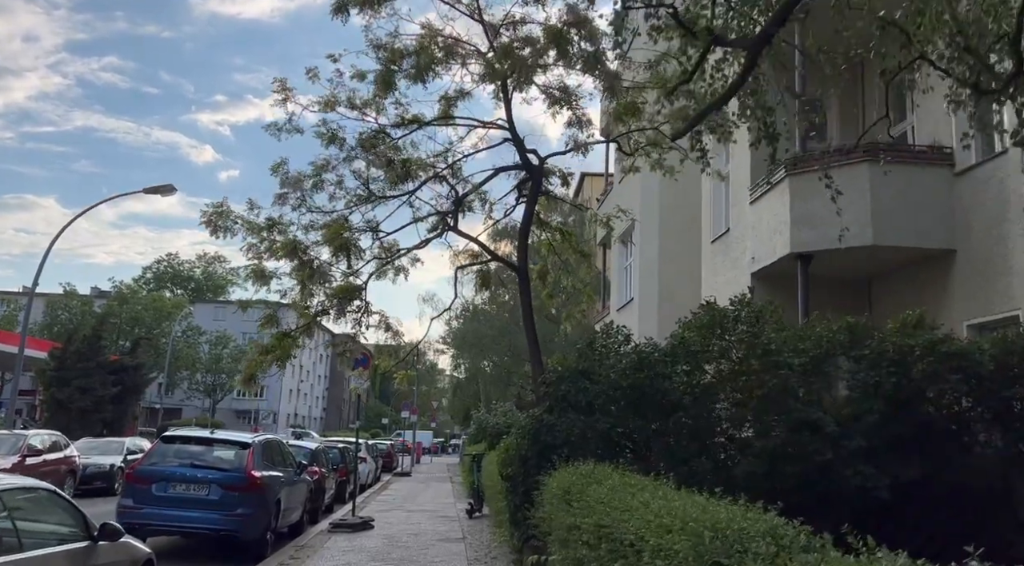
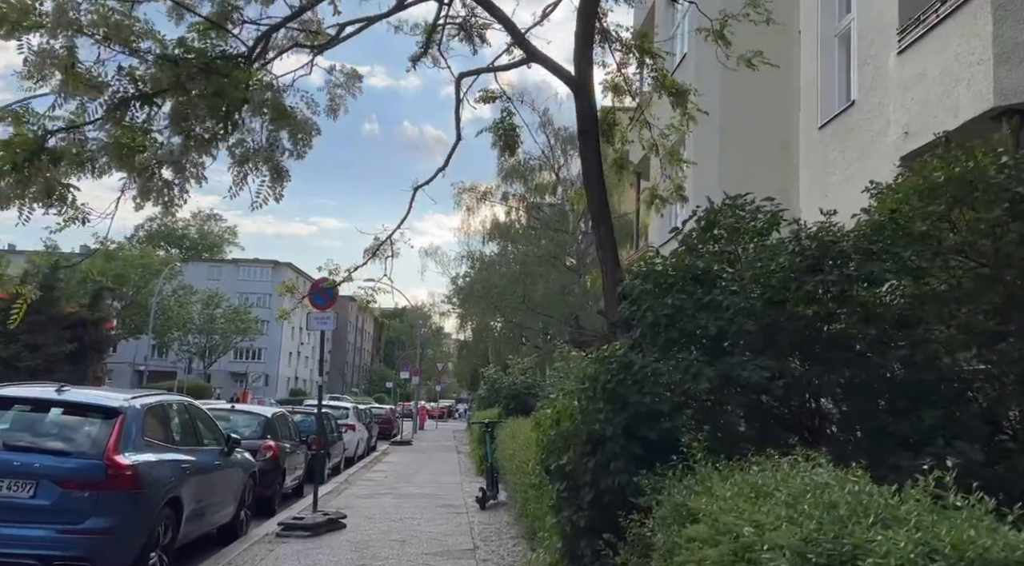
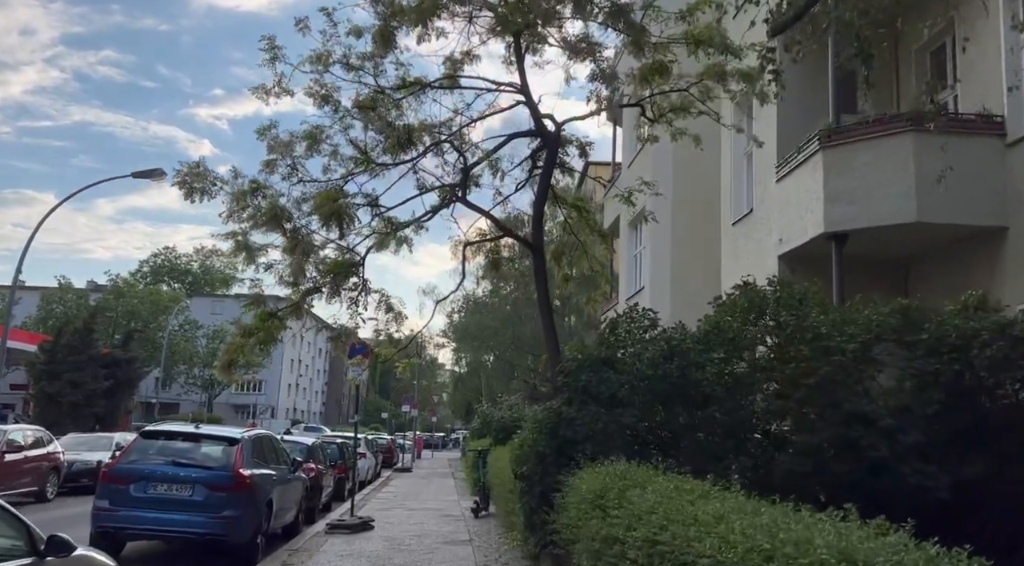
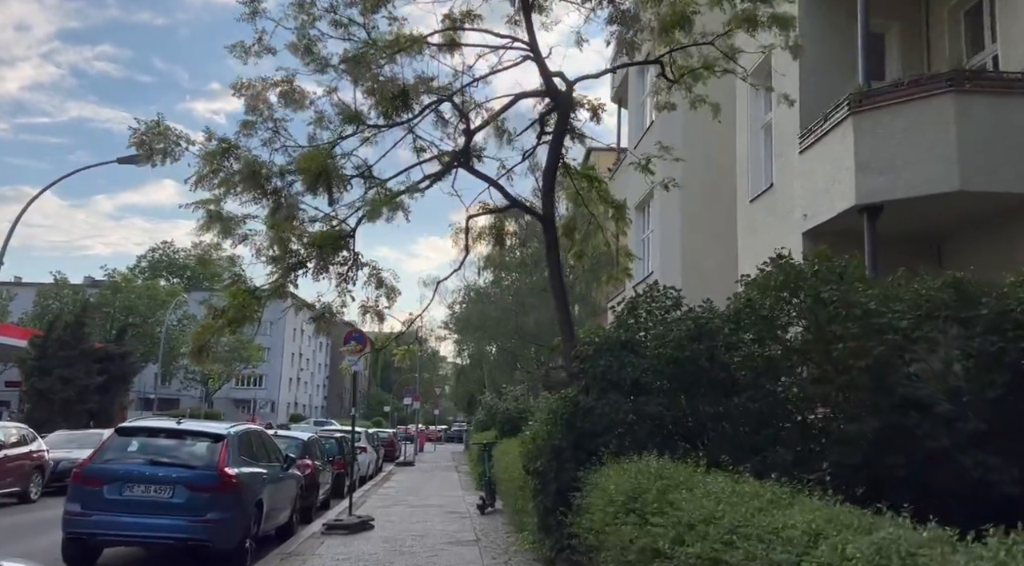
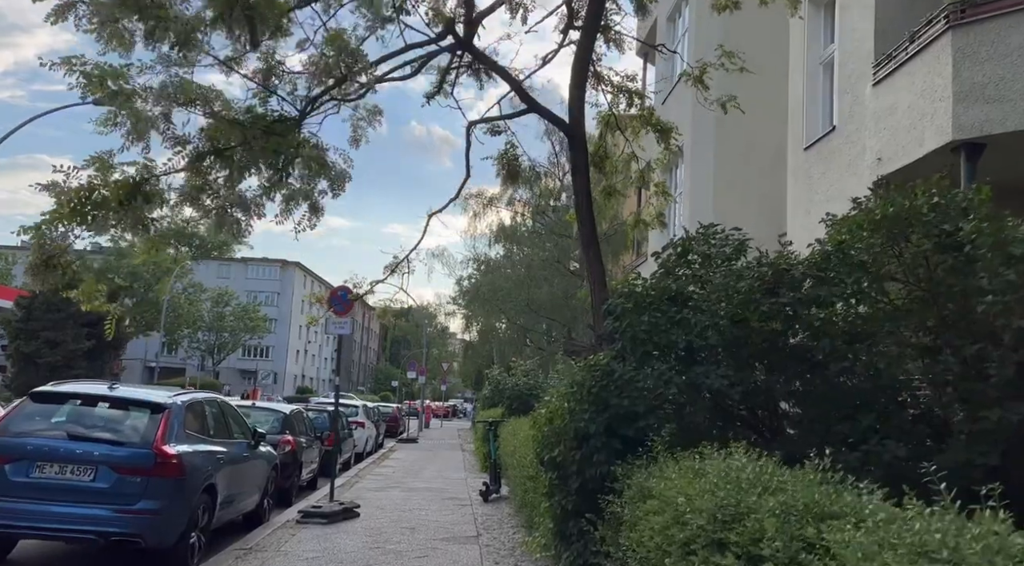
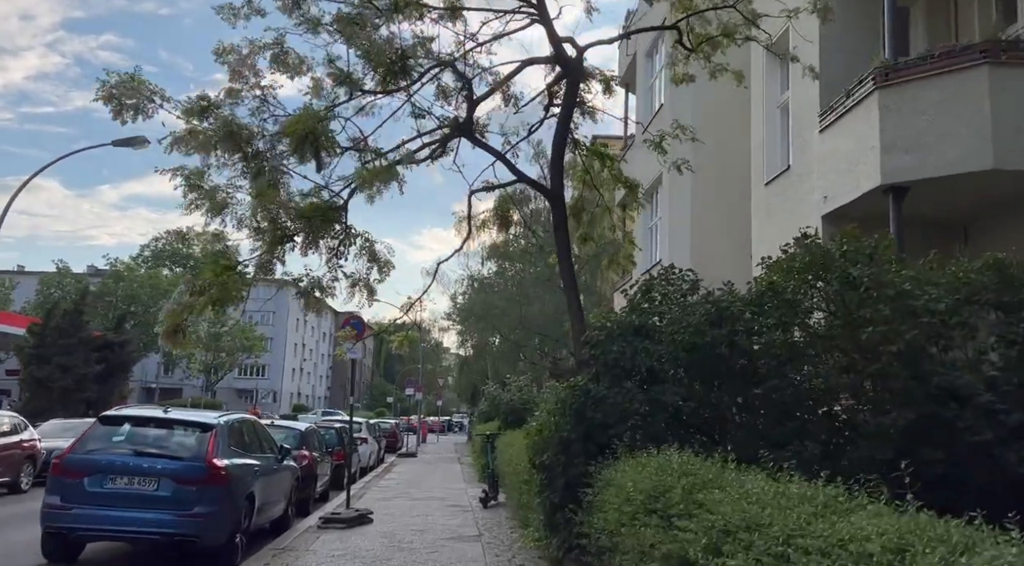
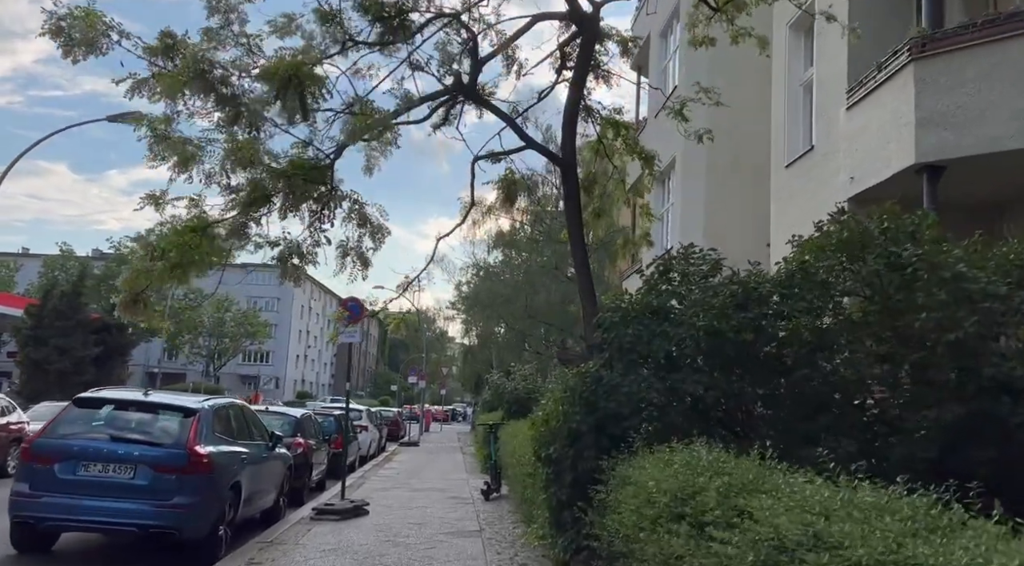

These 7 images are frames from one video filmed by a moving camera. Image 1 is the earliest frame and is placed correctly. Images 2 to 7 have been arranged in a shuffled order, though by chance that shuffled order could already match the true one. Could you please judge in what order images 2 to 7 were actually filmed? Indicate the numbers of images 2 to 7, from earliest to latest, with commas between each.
3, 4, 6, 7, 5, 2
